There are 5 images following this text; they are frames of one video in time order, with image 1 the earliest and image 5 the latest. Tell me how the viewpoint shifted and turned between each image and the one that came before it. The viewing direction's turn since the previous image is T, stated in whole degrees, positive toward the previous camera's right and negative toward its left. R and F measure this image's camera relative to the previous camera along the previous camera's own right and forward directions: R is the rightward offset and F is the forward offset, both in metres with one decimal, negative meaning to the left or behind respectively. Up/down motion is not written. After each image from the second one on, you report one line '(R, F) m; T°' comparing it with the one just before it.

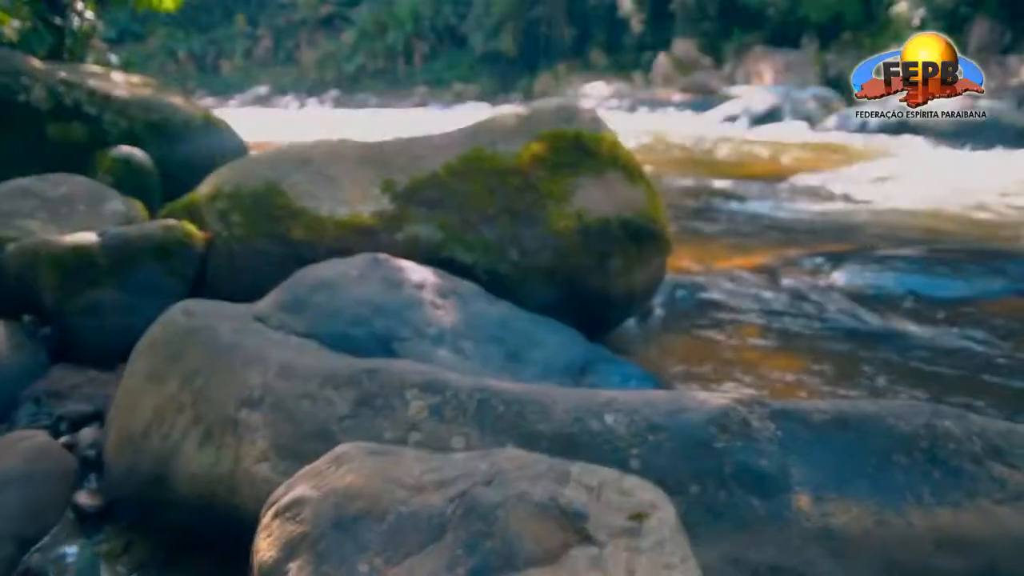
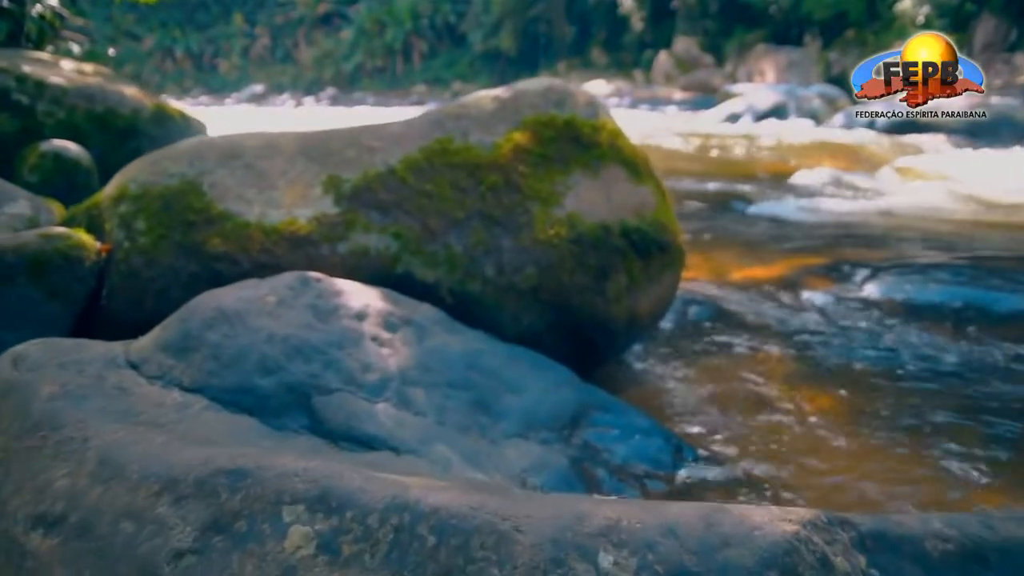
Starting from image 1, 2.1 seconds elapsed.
(+0.1, +0.9) m; 0°
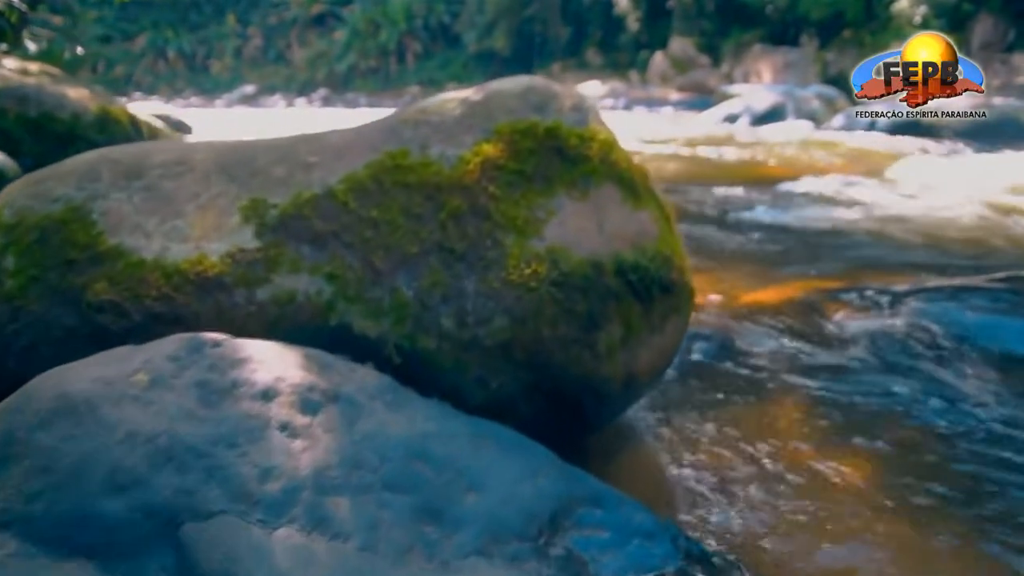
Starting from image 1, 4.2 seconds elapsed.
(+0.1, +0.7) m; 0°
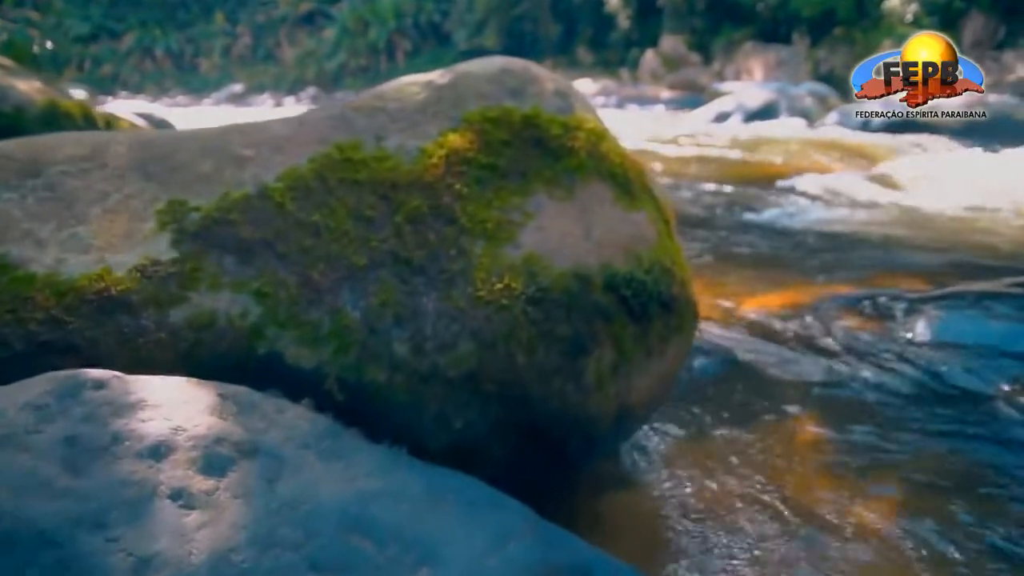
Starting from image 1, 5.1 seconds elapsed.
(+0.1, +0.5) m; +1°
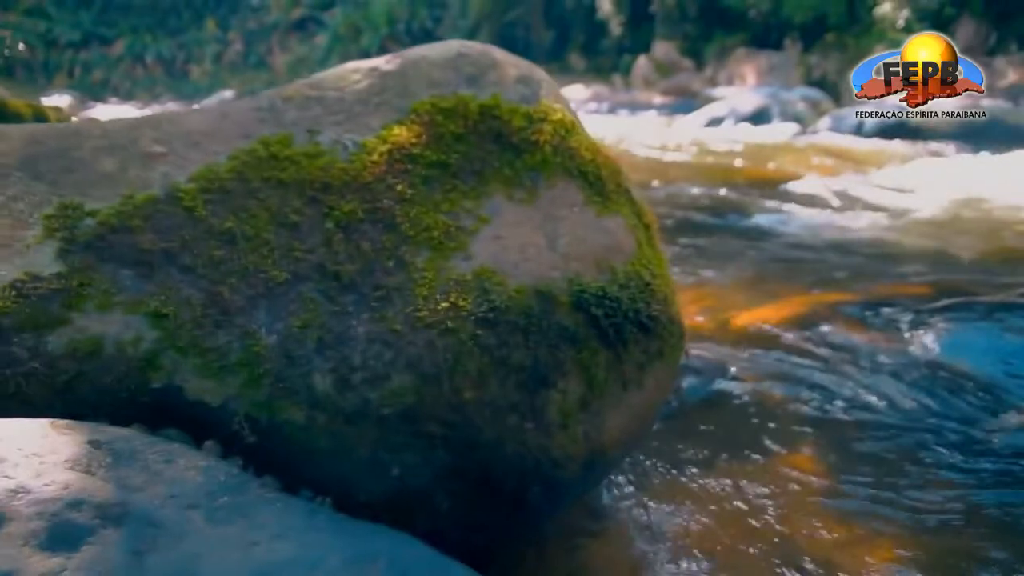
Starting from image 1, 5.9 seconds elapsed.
(+0.1, +0.4) m; 0°
